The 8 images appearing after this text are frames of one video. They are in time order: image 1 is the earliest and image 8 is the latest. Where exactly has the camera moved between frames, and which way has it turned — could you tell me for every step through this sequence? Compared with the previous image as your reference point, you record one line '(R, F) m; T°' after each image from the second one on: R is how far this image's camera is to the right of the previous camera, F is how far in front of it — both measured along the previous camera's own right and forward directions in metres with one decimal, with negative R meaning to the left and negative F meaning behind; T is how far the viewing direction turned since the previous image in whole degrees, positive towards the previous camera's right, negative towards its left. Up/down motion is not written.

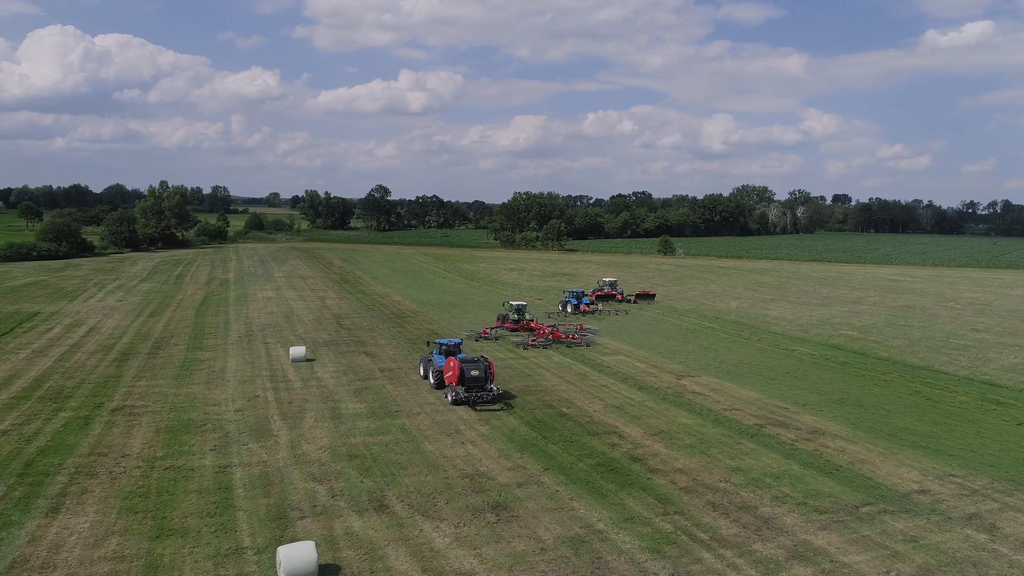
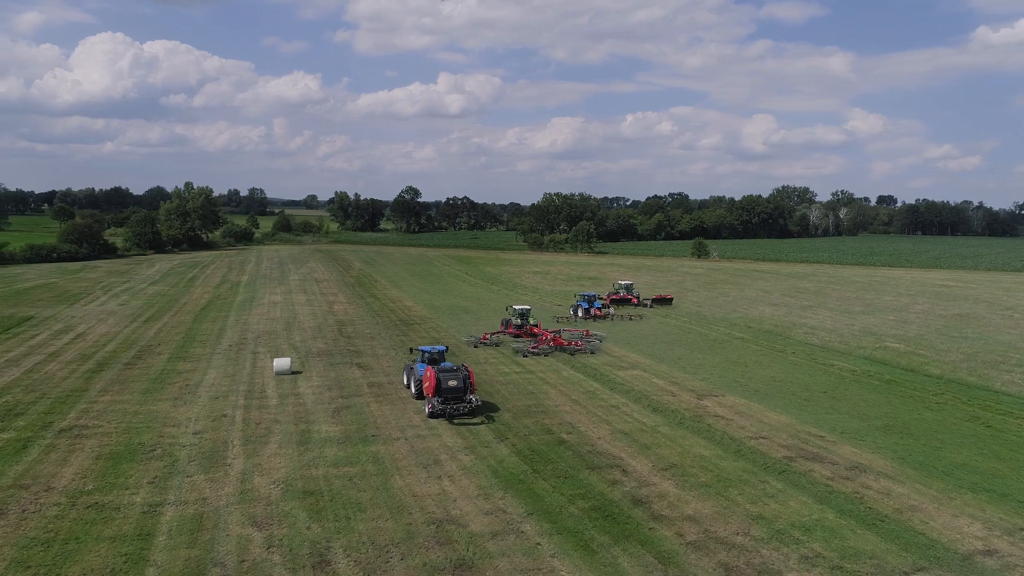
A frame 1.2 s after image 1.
(+0.9, +2.1) m; -3°
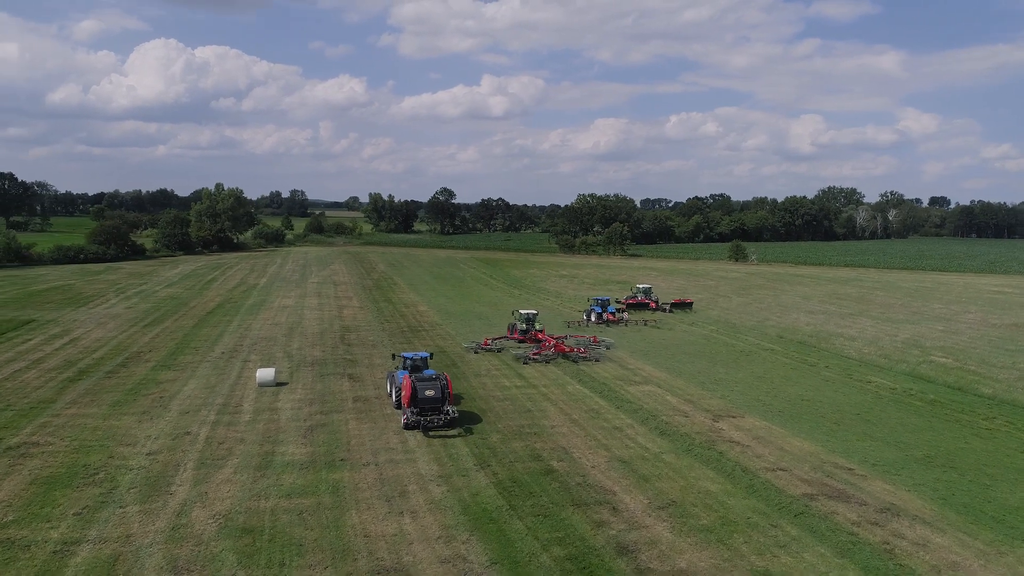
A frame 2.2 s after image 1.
(+1.1, +1.7) m; -3°
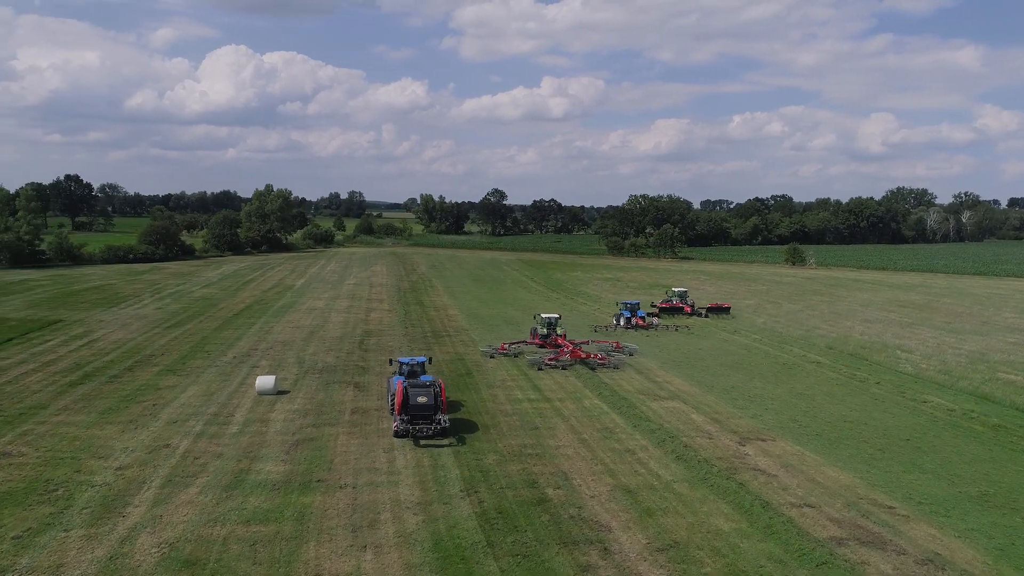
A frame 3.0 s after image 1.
(+1.1, +1.4) m; -4°
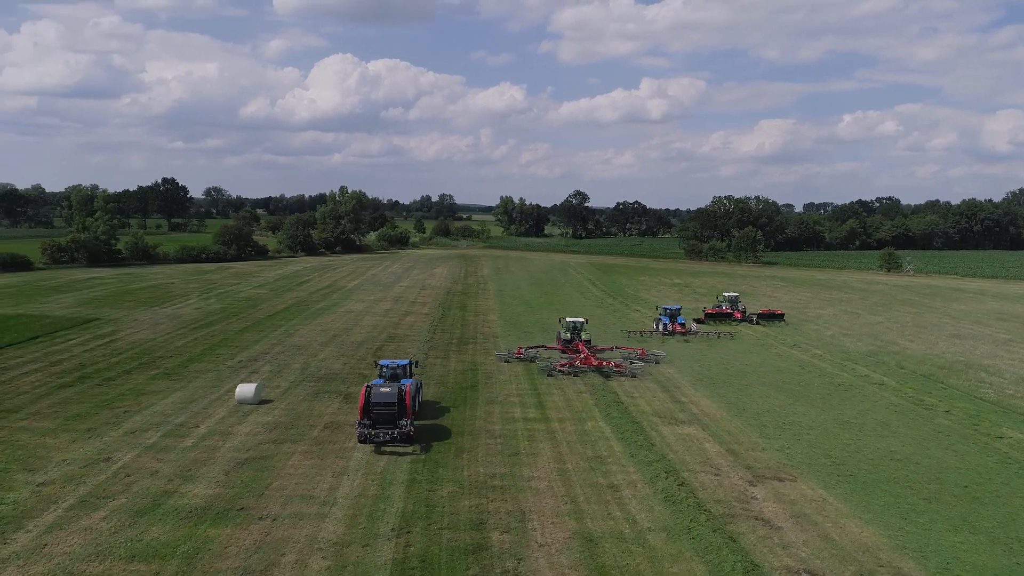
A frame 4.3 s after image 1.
(+2.2, +2.0) m; -7°
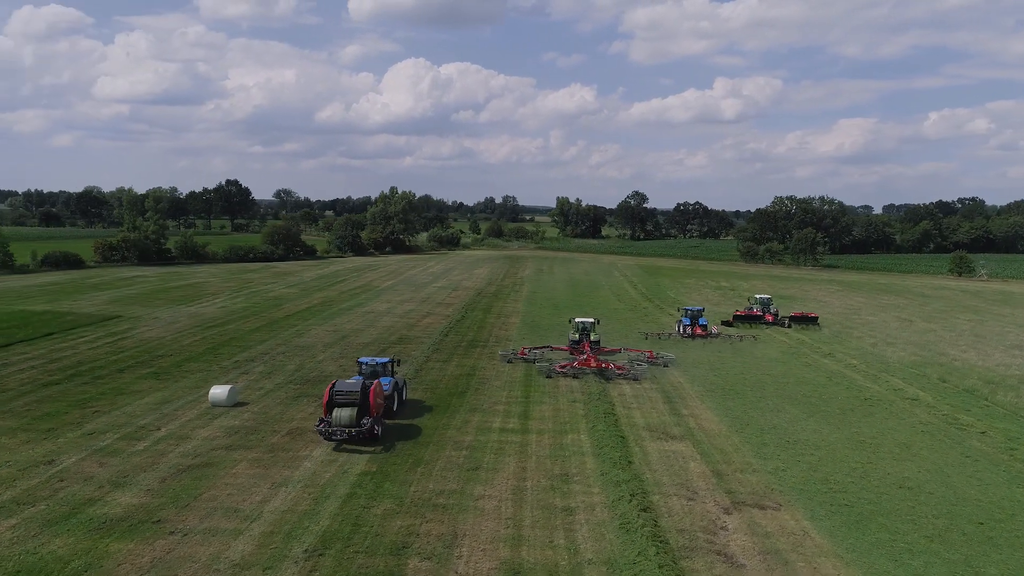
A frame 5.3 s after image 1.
(+1.9, +1.2) m; -5°
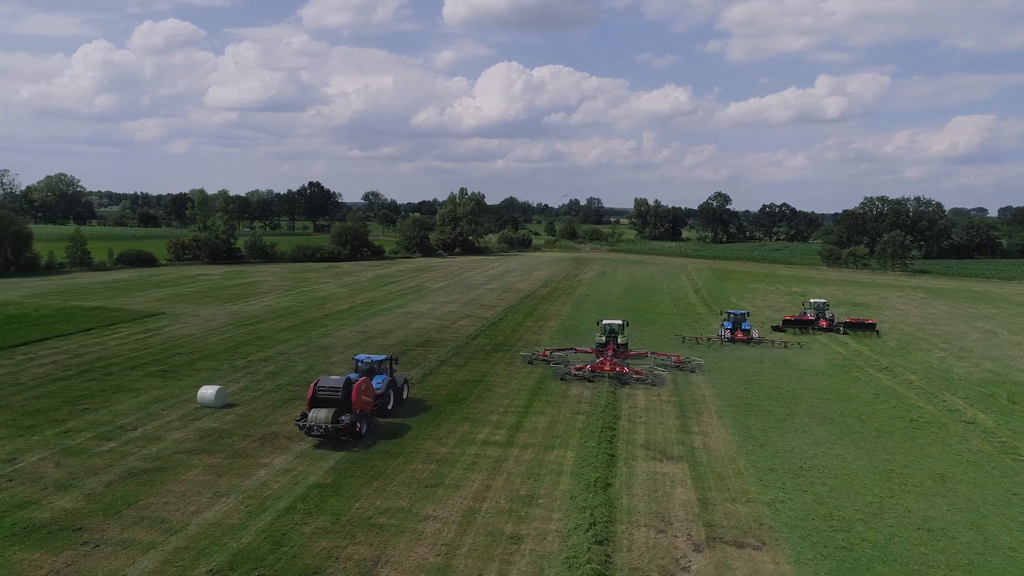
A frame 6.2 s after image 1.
(+2.0, +1.2) m; -7°
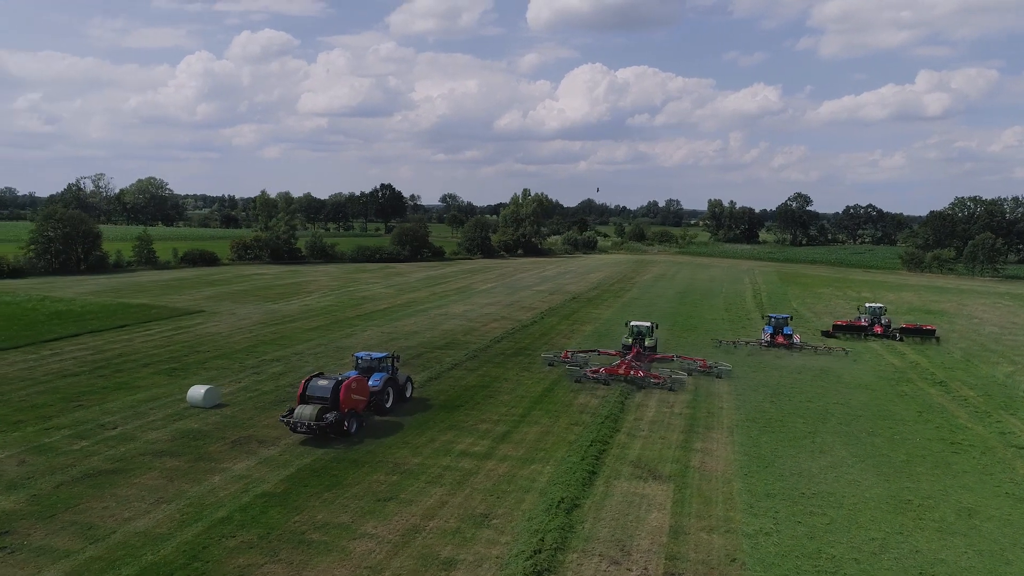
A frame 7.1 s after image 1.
(+1.8, +1.1) m; -6°
